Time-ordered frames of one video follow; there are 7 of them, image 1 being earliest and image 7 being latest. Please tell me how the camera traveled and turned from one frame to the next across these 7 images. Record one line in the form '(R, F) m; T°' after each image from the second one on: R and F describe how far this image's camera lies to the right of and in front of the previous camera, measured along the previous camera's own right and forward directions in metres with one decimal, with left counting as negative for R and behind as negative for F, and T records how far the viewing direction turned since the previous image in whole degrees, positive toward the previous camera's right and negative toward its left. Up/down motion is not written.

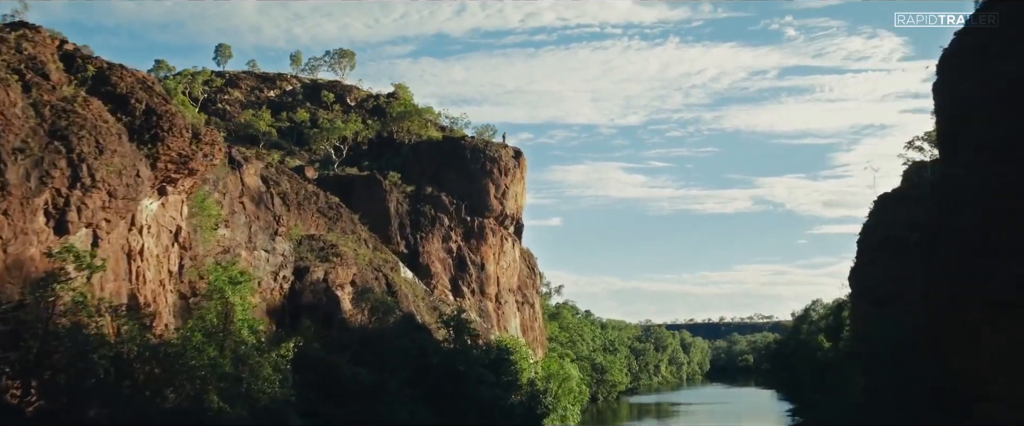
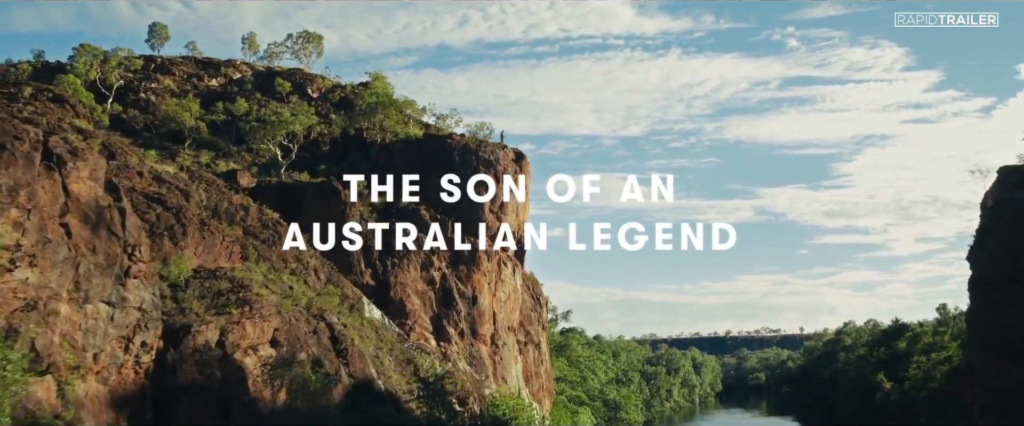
(+0.1, +13.9) m; 0°
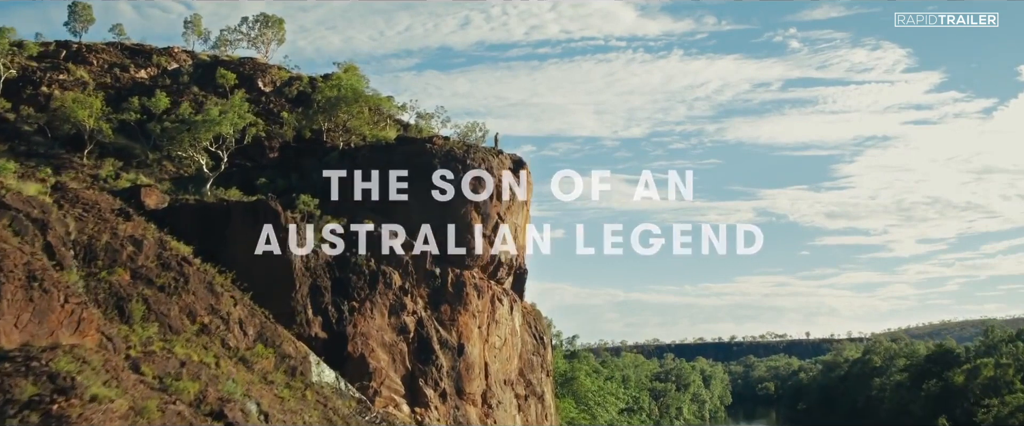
(+0.2, +10.7) m; 0°
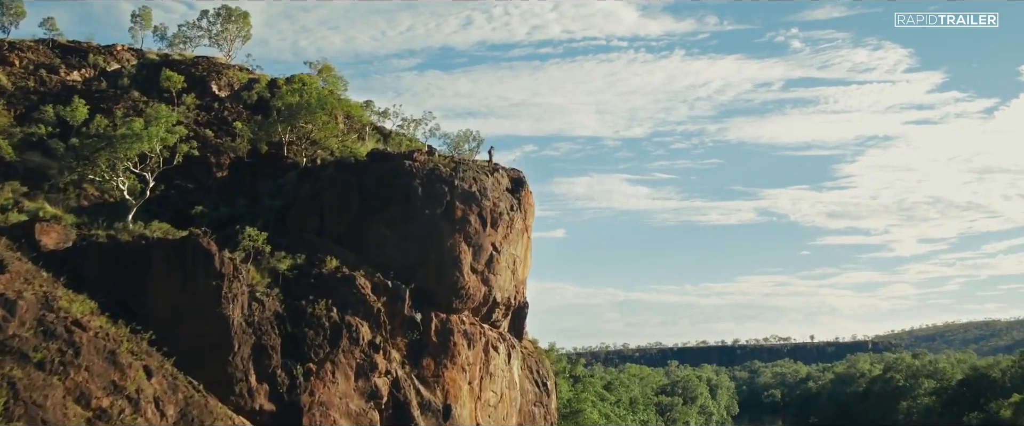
(+0.1, +6.9) m; 0°
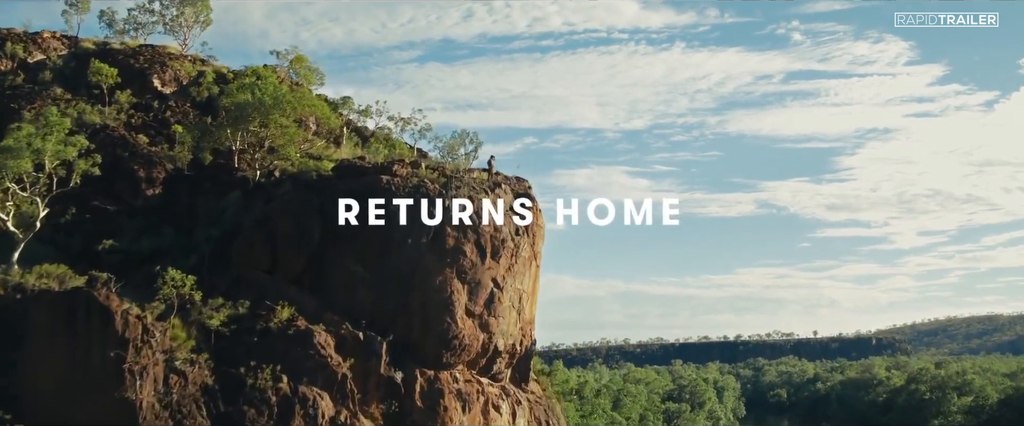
(-0.1, +6.8) m; 0°
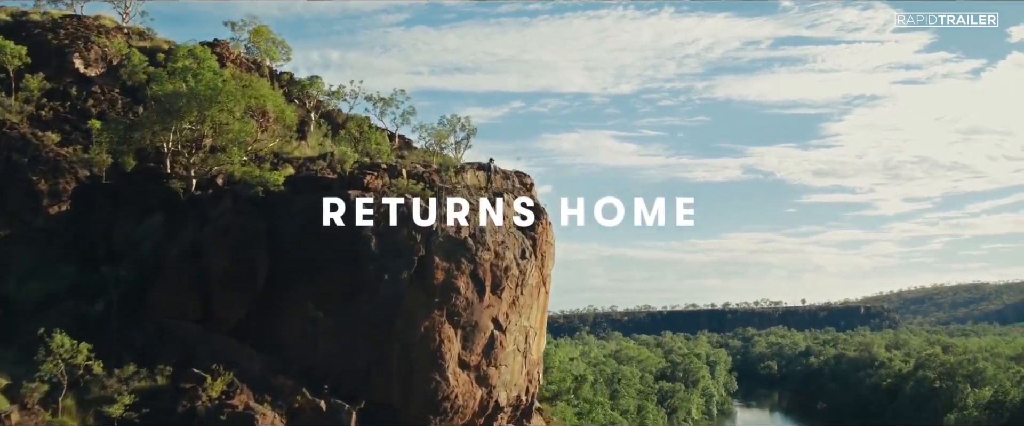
(-0.4, +5.8) m; +1°
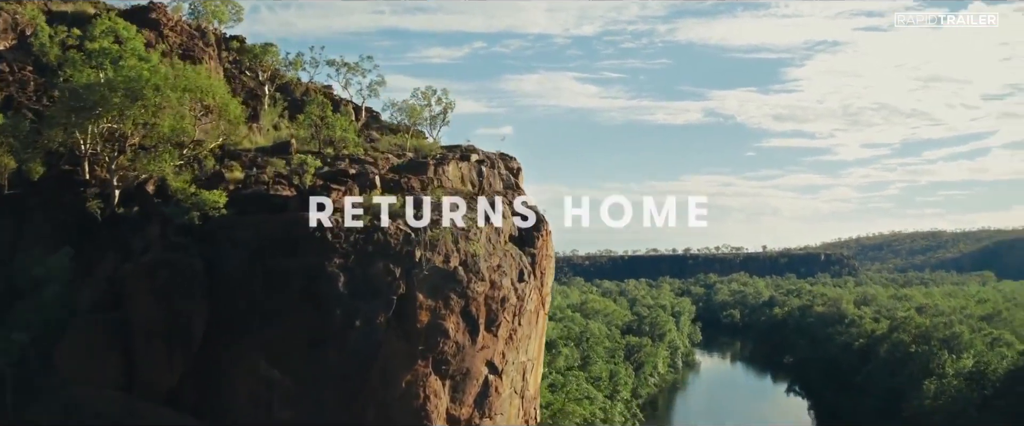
(-0.6, +4.0) m; +2°
